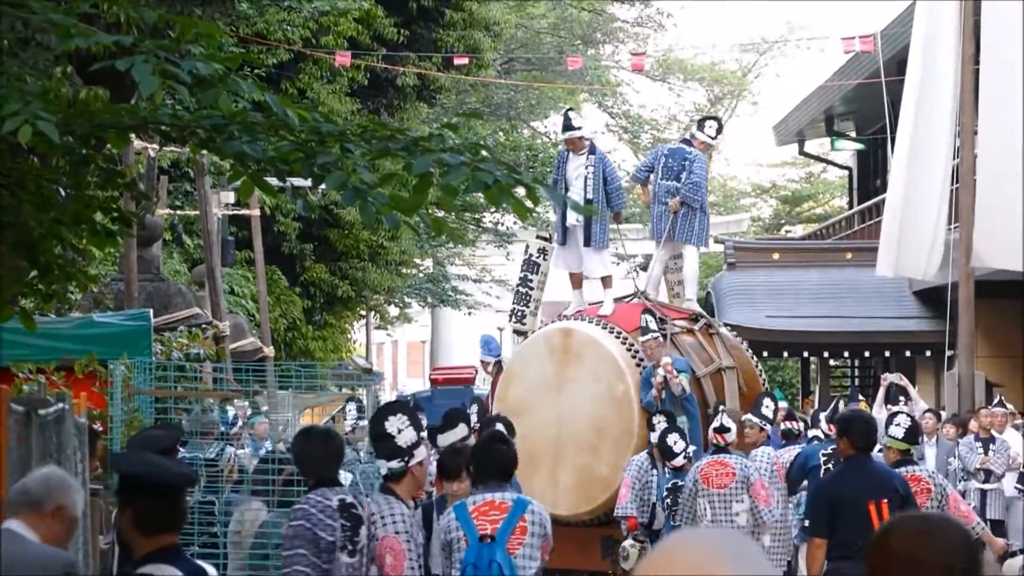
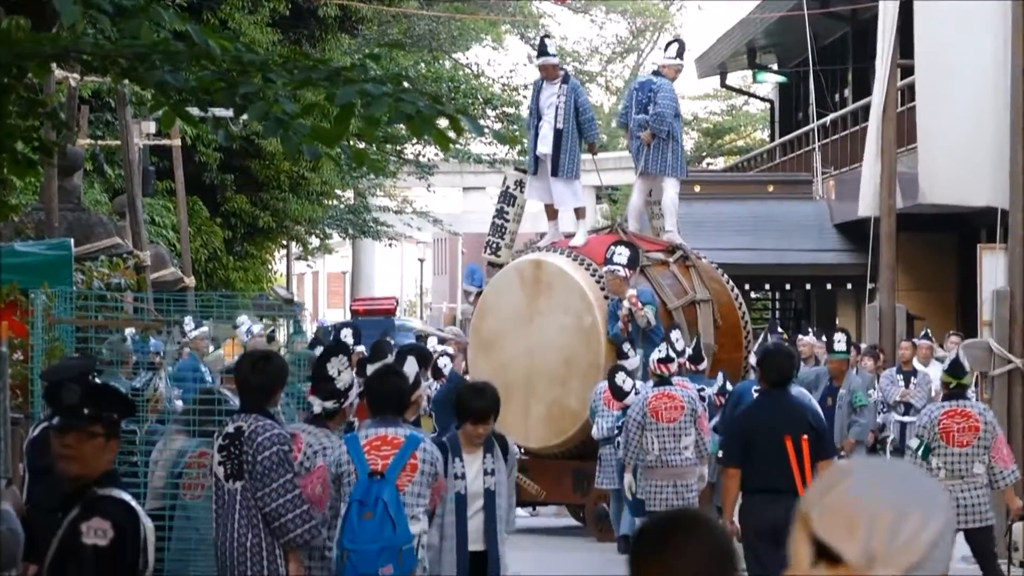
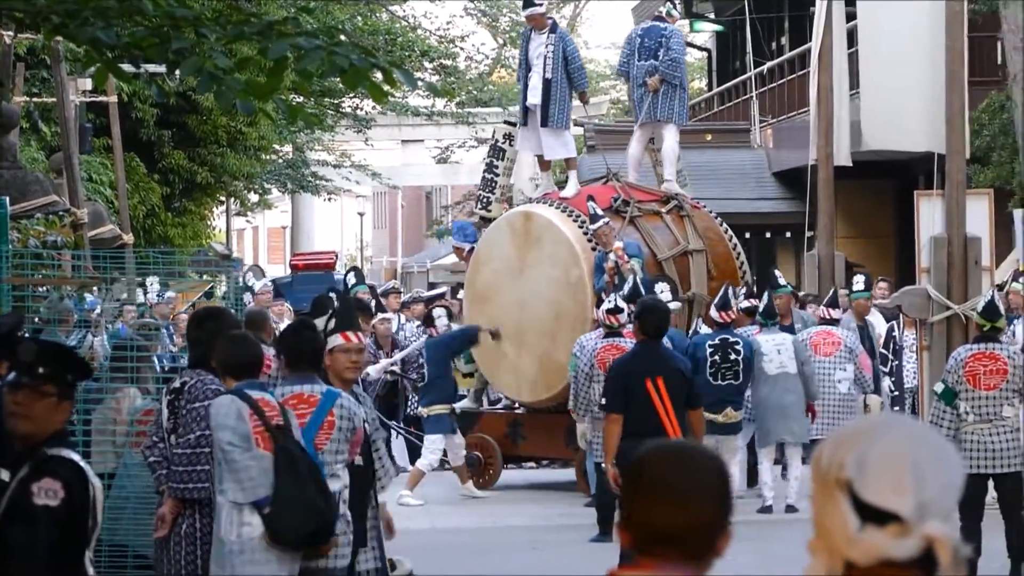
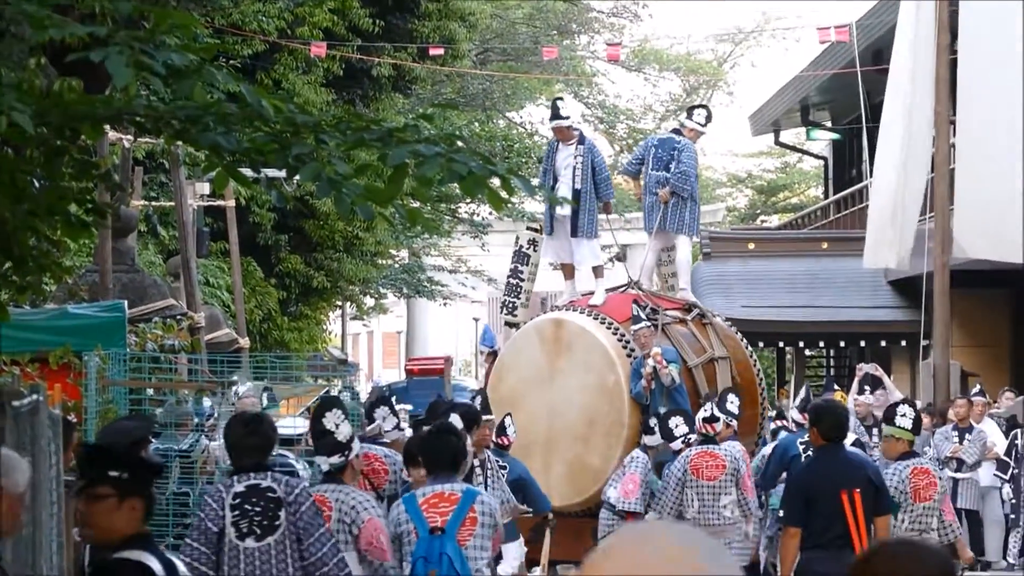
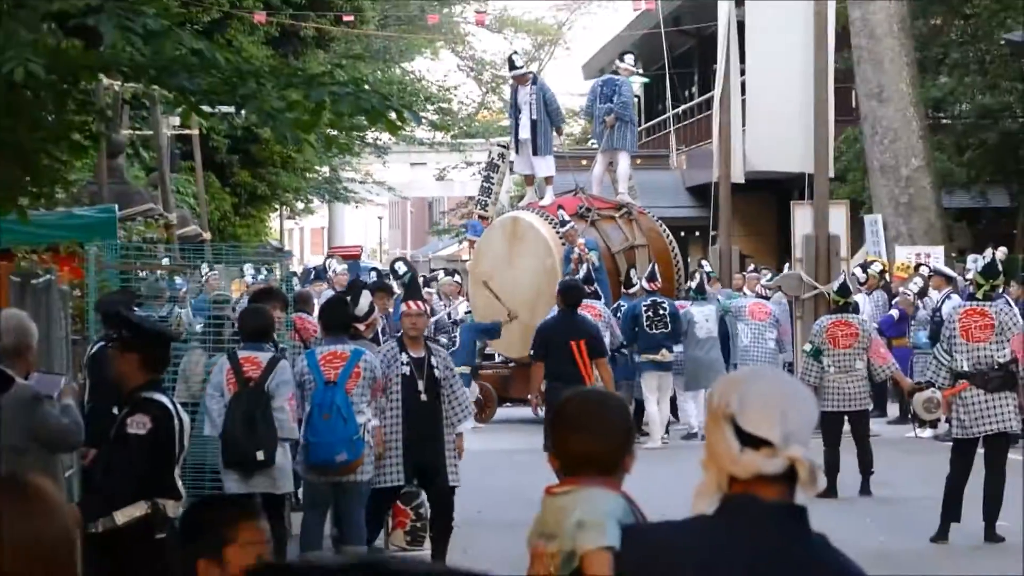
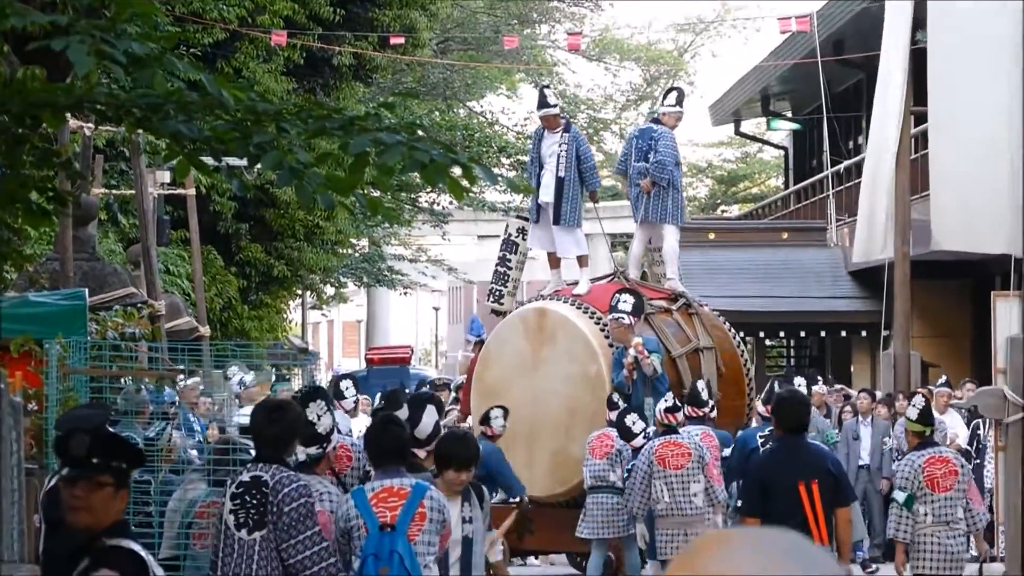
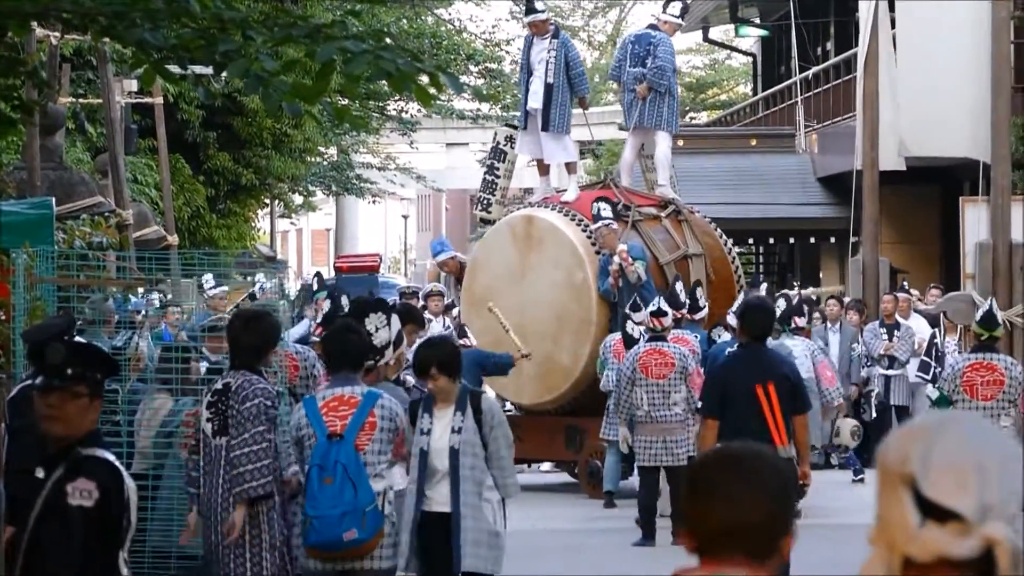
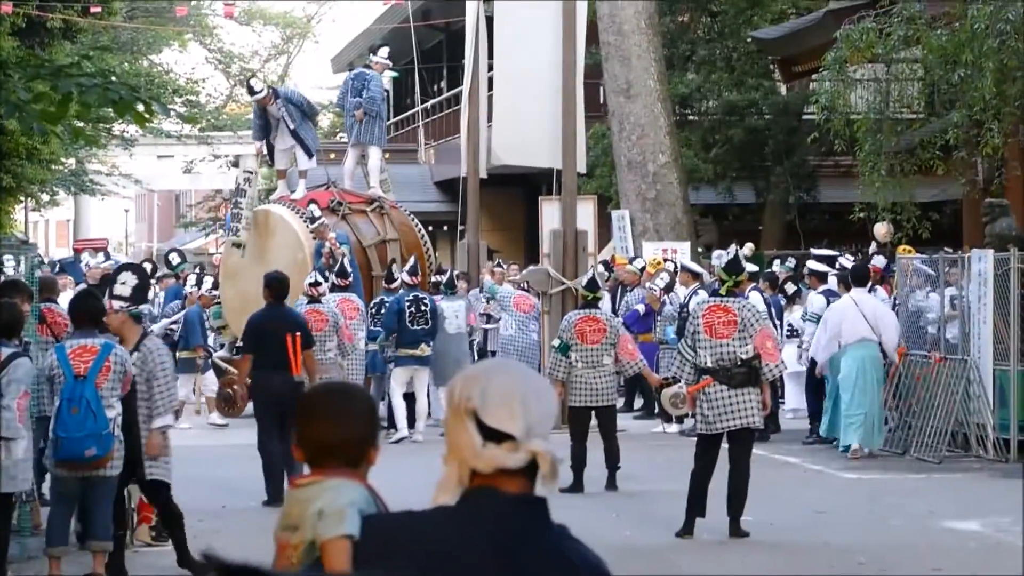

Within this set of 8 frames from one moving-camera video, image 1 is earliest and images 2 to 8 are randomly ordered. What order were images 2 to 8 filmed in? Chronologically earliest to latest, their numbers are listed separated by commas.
4, 6, 2, 7, 3, 5, 8
